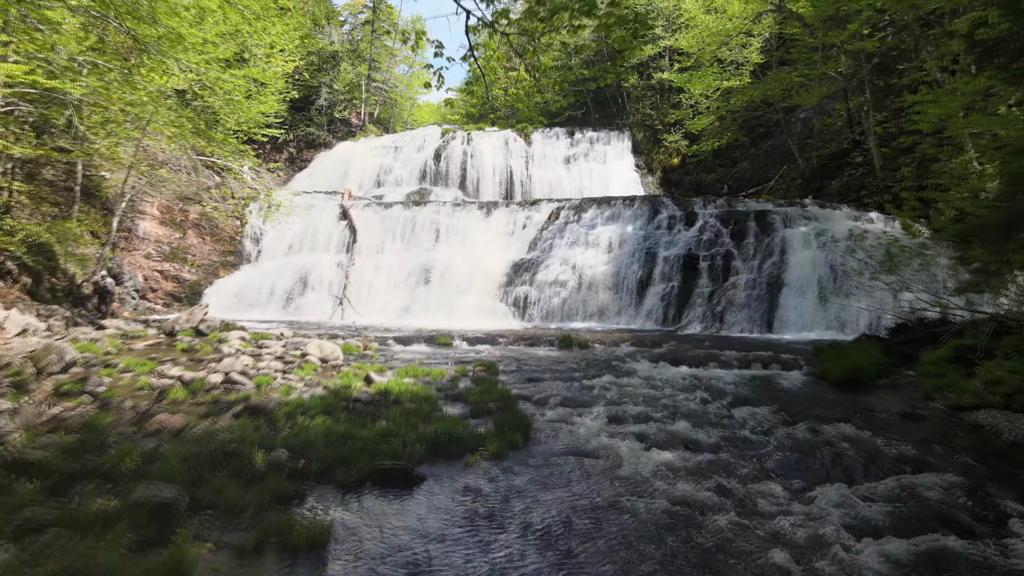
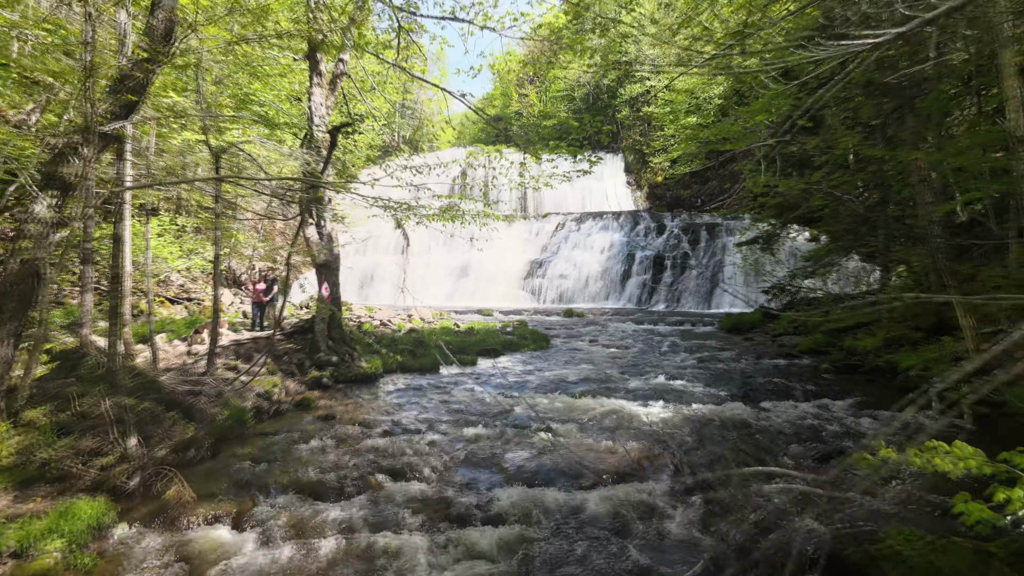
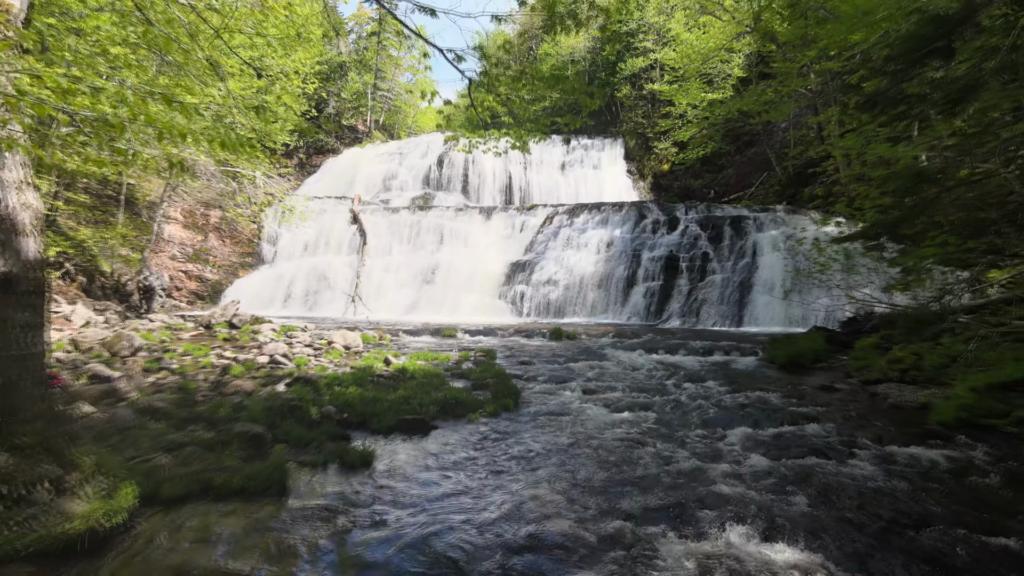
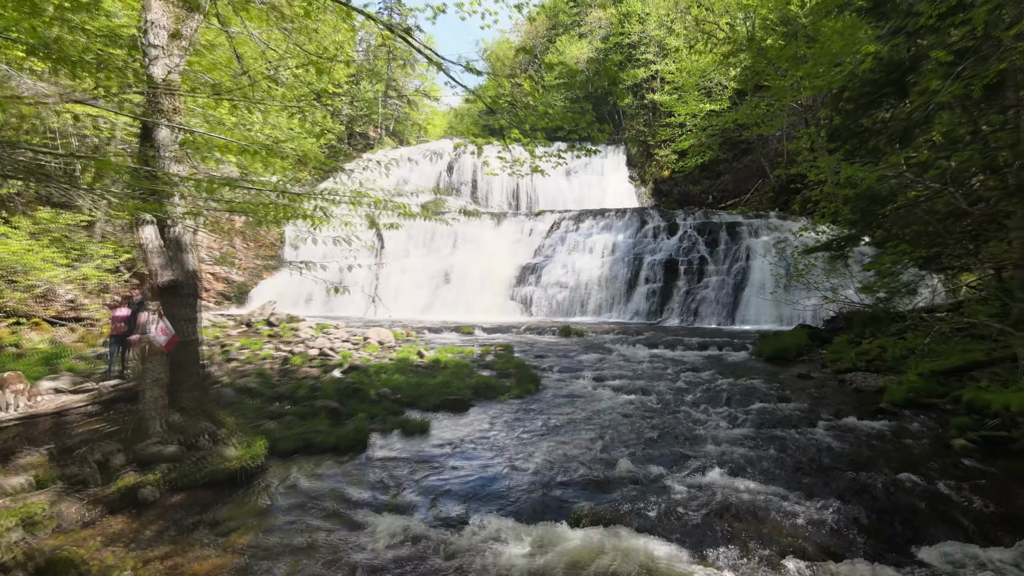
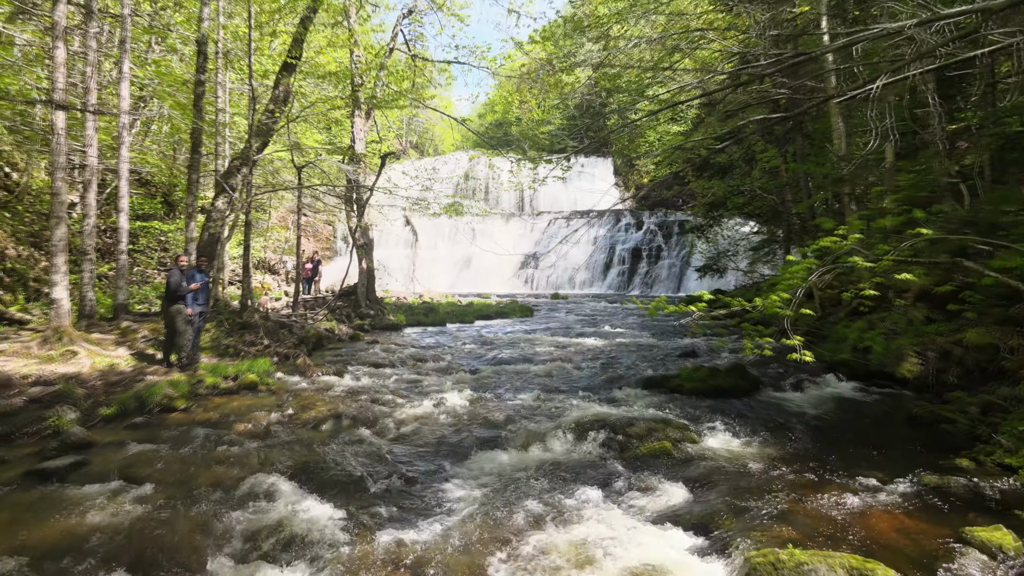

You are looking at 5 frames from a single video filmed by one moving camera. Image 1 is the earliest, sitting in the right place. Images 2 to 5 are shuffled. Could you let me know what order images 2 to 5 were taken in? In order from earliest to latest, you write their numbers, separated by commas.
3, 4, 2, 5
